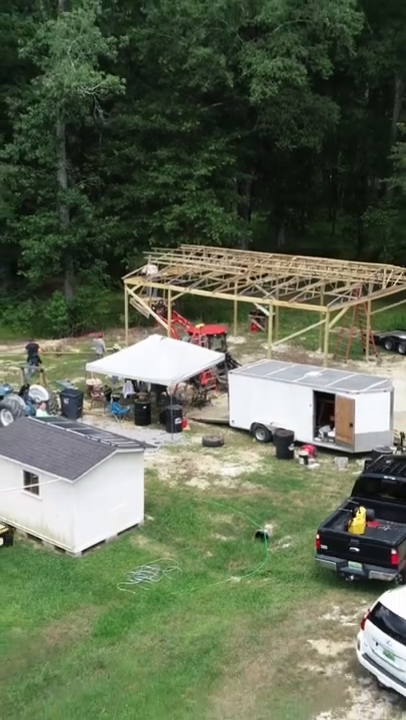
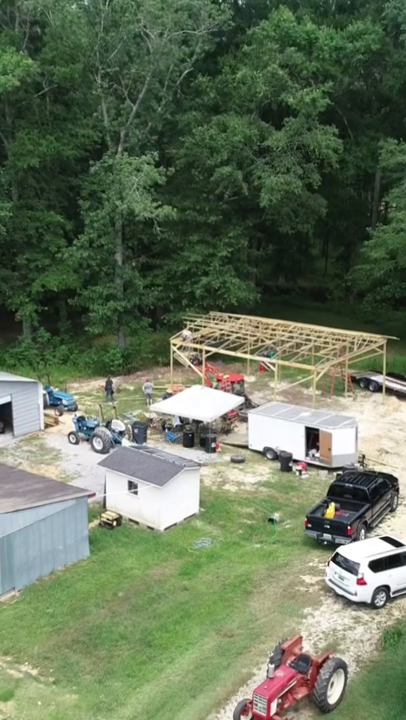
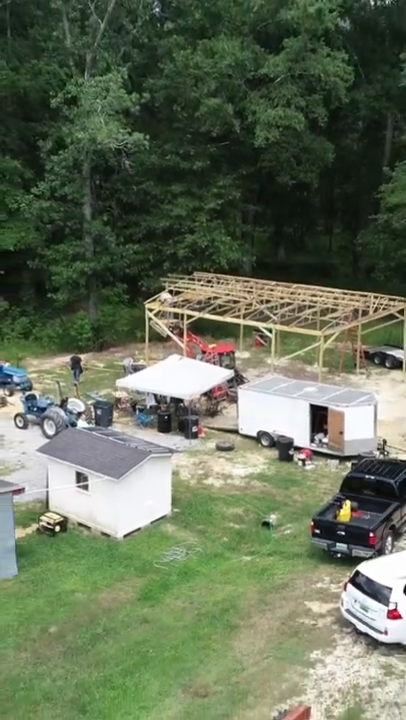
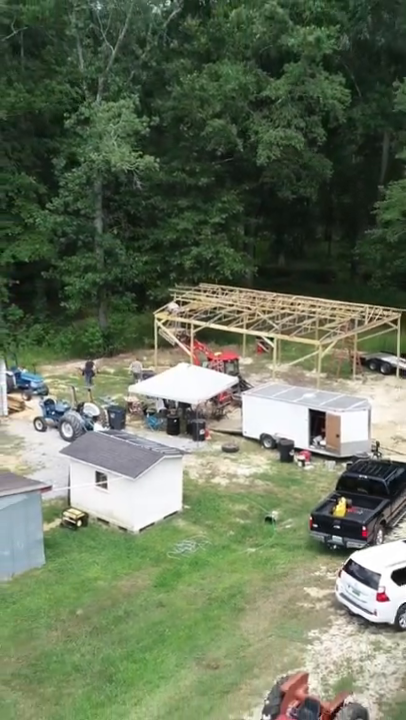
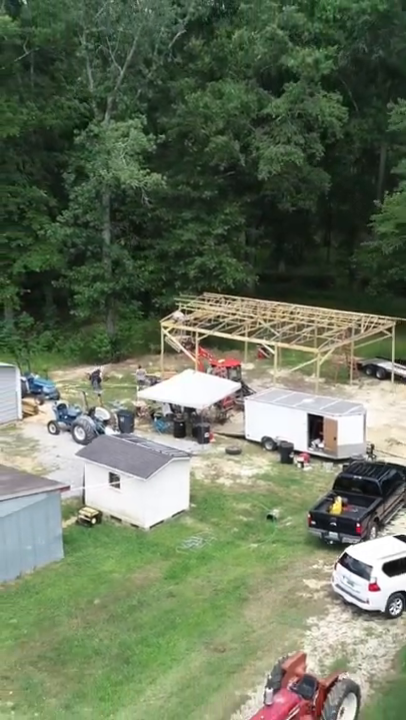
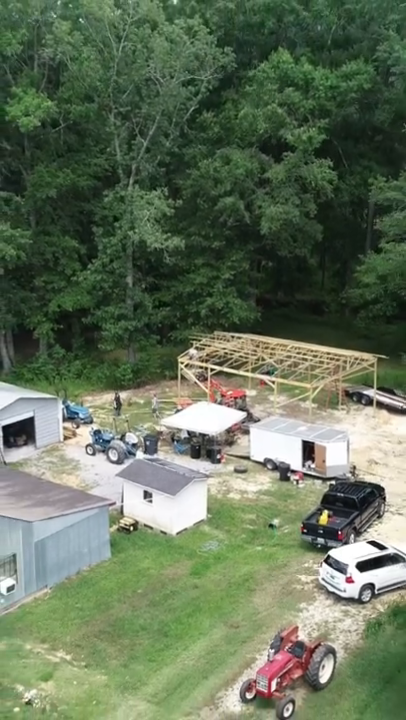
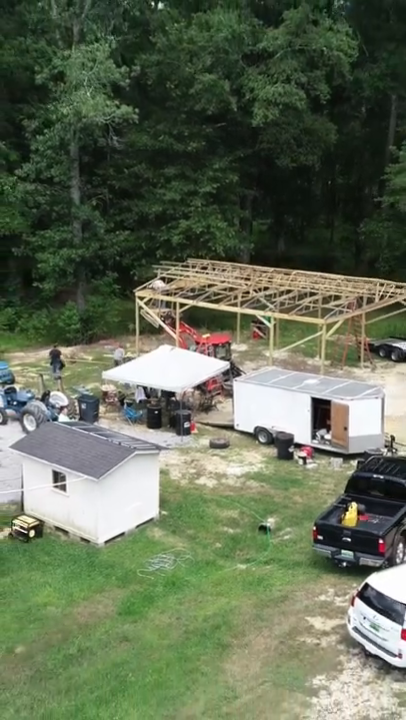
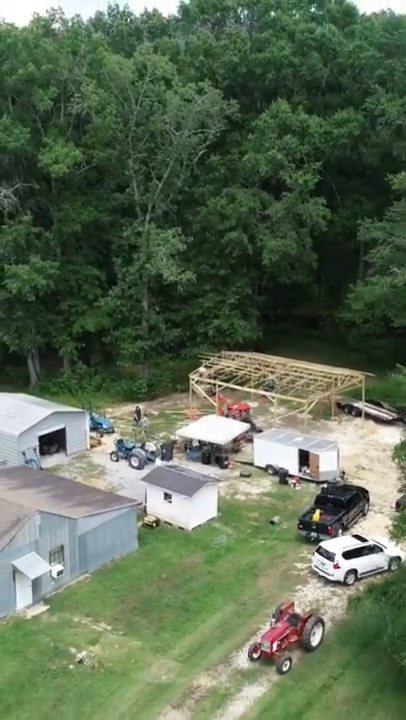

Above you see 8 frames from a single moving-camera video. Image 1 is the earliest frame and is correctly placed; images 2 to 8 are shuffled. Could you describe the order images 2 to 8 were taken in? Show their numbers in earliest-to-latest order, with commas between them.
7, 3, 4, 5, 2, 6, 8
